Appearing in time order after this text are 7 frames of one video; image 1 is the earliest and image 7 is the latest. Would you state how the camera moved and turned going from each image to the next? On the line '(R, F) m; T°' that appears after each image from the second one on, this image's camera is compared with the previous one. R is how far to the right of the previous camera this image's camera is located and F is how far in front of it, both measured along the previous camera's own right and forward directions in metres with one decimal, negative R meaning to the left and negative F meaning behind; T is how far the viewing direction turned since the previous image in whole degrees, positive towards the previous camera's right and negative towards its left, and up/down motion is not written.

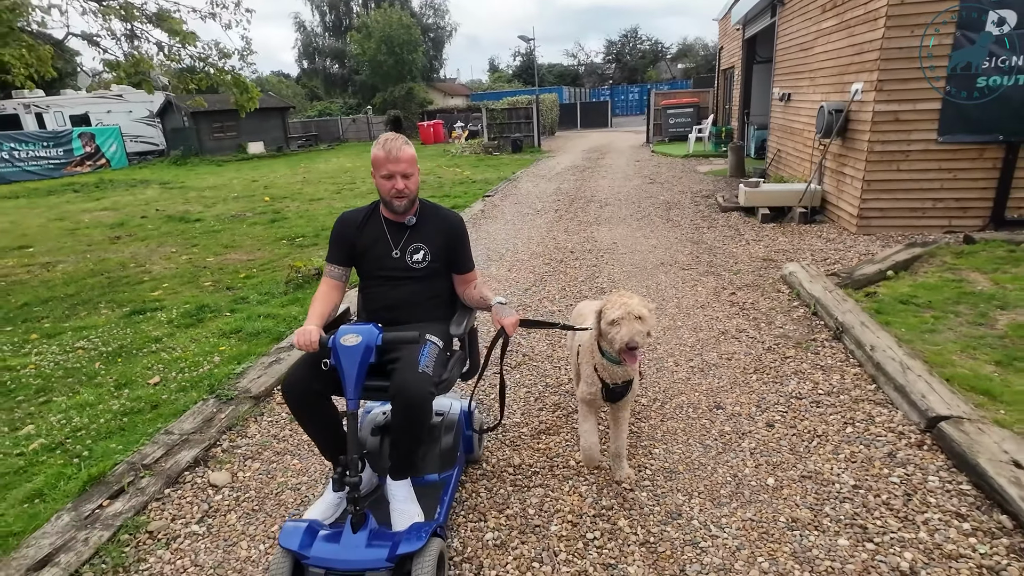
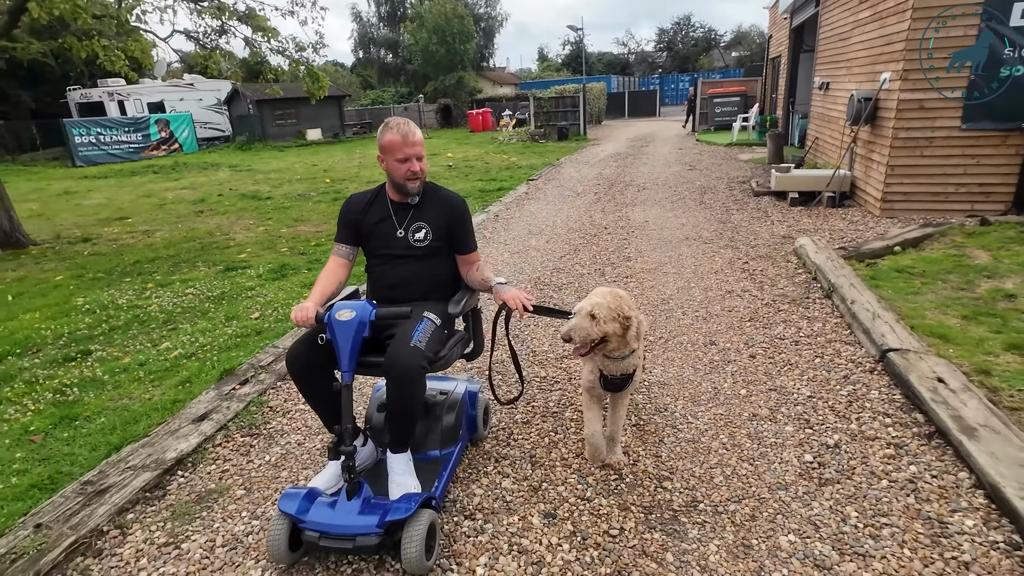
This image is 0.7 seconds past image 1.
(+0.1, -0.8) m; -4°
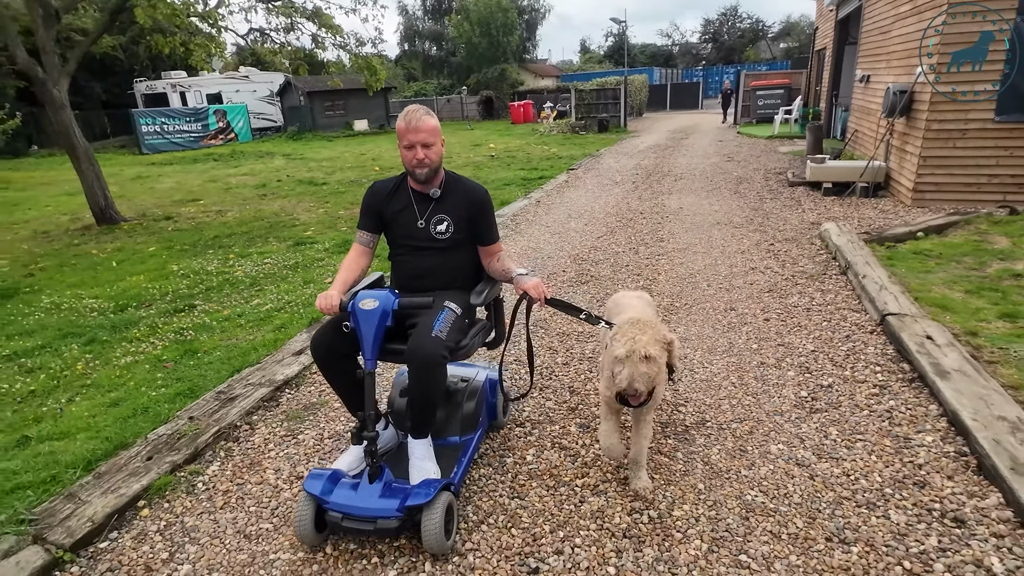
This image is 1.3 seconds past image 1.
(-0.1, -0.6) m; -4°
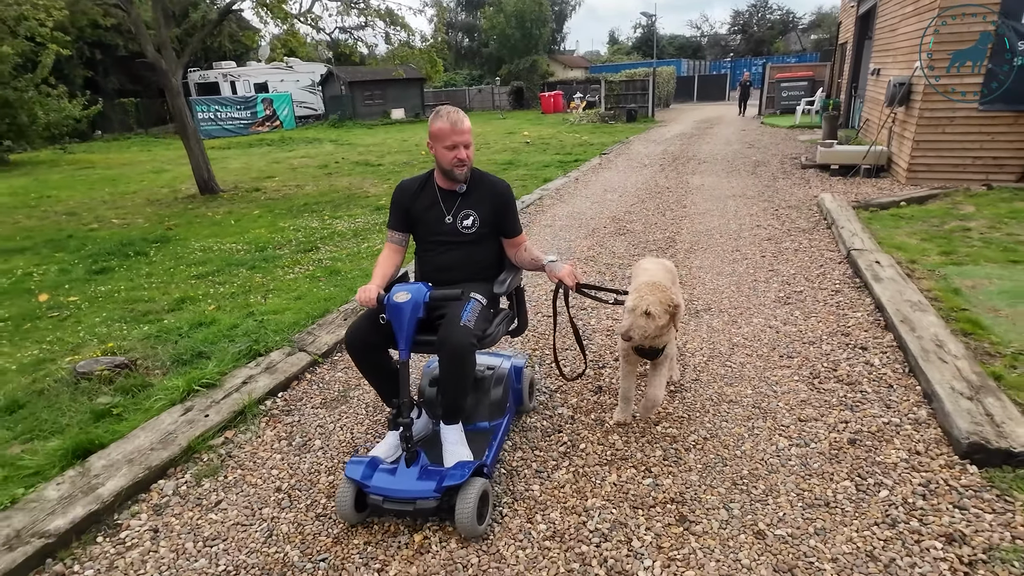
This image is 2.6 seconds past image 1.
(-0.4, -1.6) m; -2°
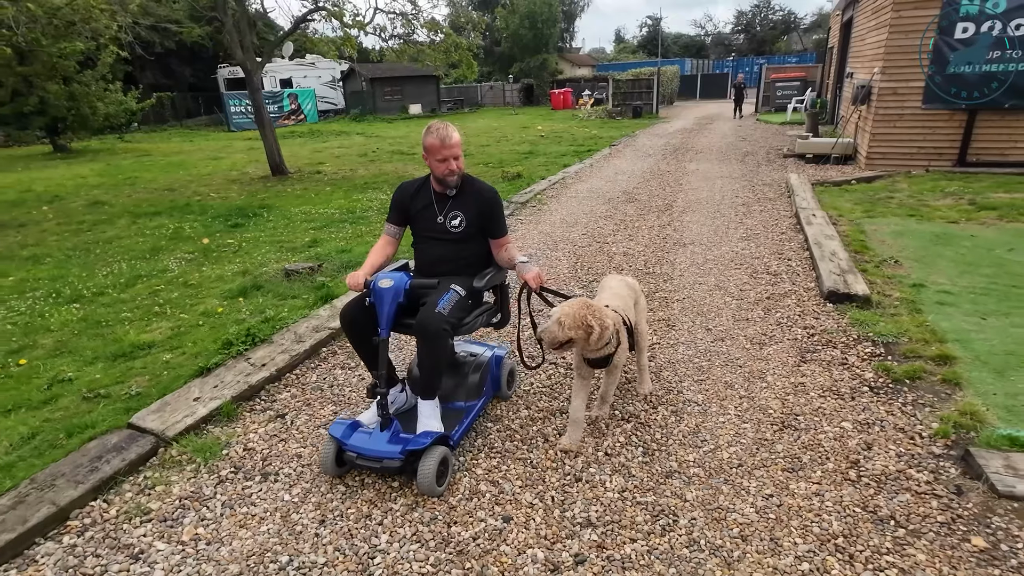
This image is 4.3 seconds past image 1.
(-0.5, -2.1) m; 0°
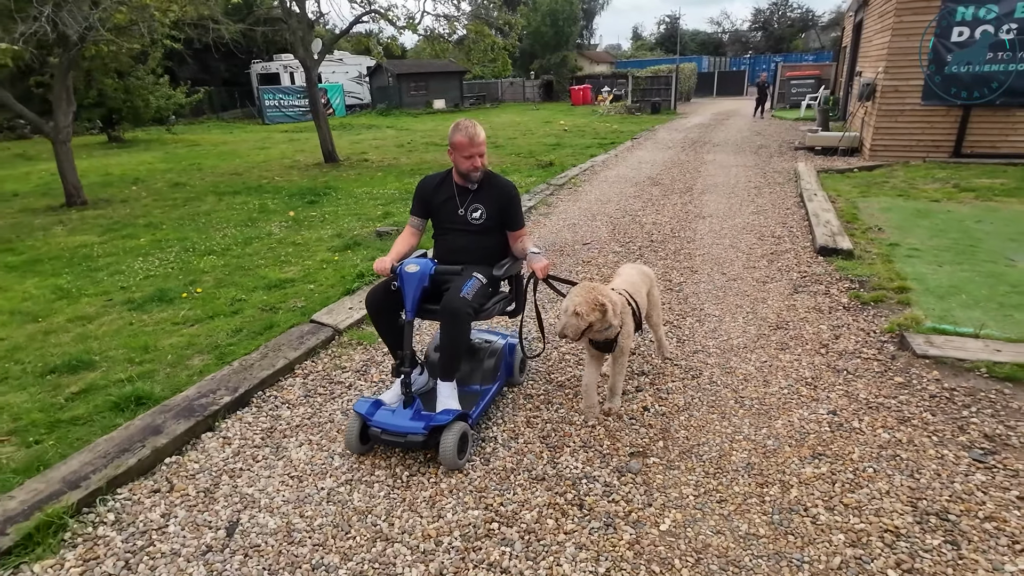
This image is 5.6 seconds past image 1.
(-0.5, -1.3) m; -1°
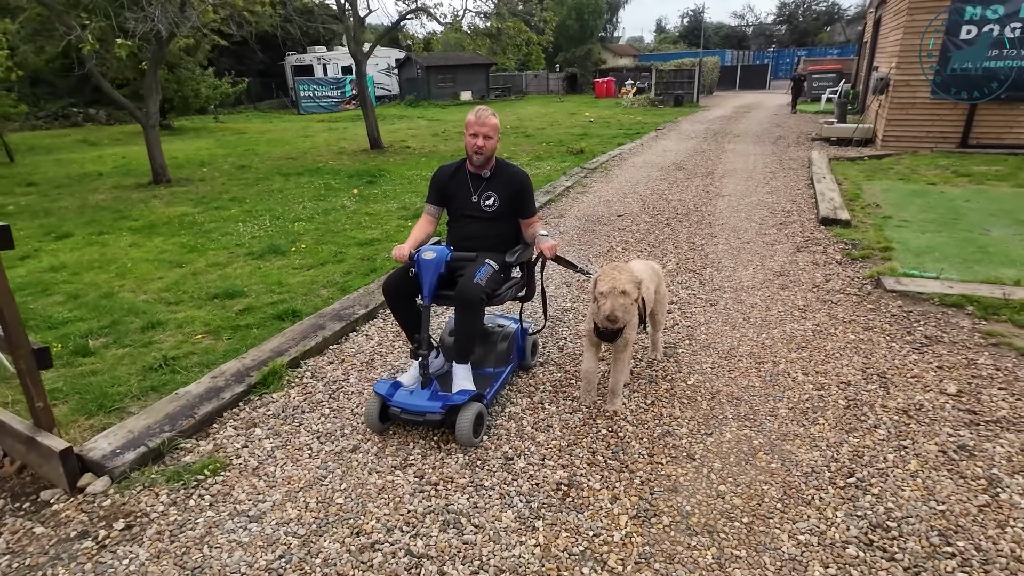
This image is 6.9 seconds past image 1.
(-0.4, -1.2) m; -2°
